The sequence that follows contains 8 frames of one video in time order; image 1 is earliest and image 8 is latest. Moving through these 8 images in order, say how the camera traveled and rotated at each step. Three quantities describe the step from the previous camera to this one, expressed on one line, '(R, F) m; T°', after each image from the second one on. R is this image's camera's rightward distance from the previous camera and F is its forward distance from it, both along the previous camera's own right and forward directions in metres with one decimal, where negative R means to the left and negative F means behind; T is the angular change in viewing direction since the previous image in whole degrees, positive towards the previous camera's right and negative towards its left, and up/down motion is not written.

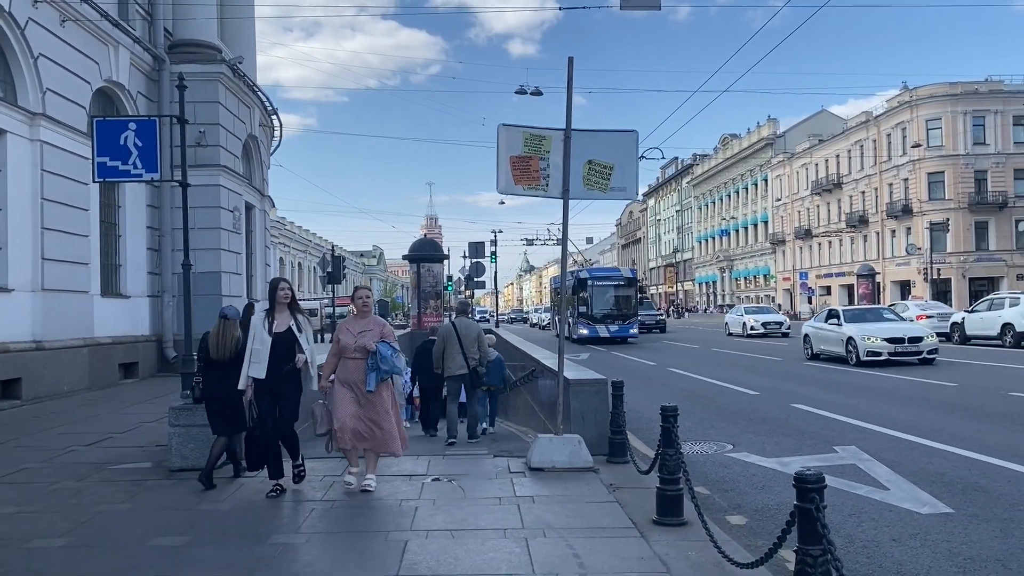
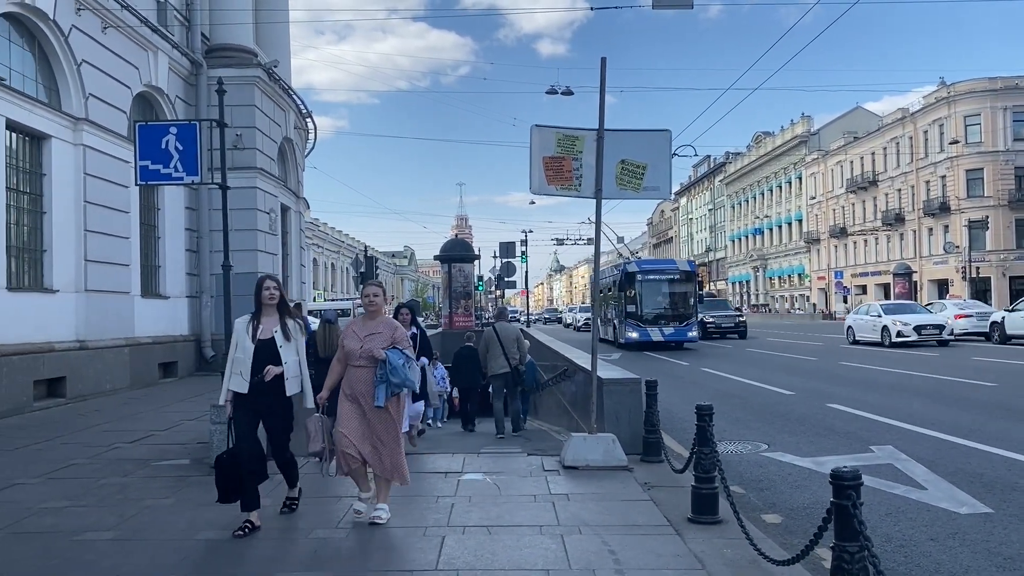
(0.0, -0.1) m; -2°
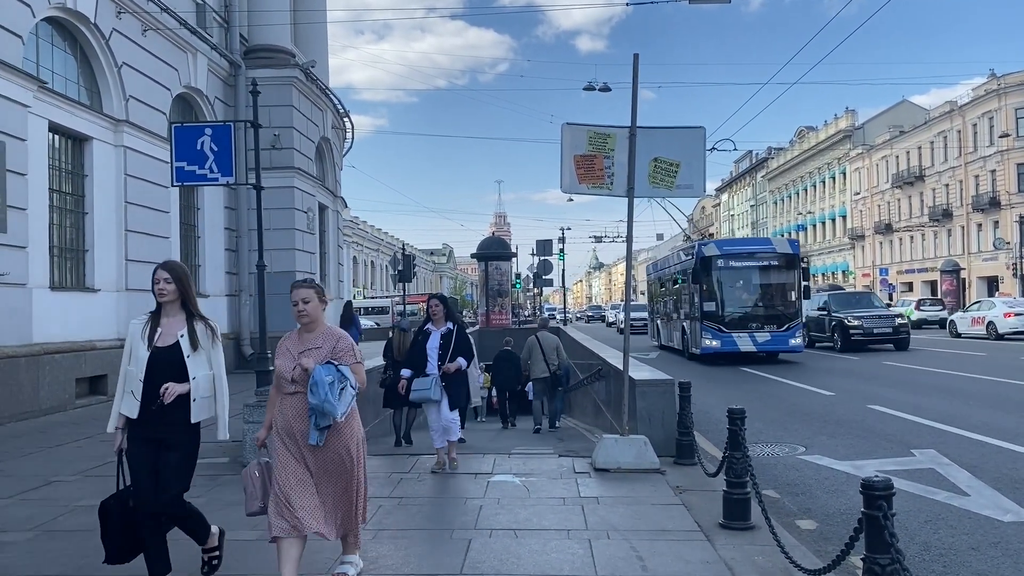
(+0.1, +0.1) m; -3°
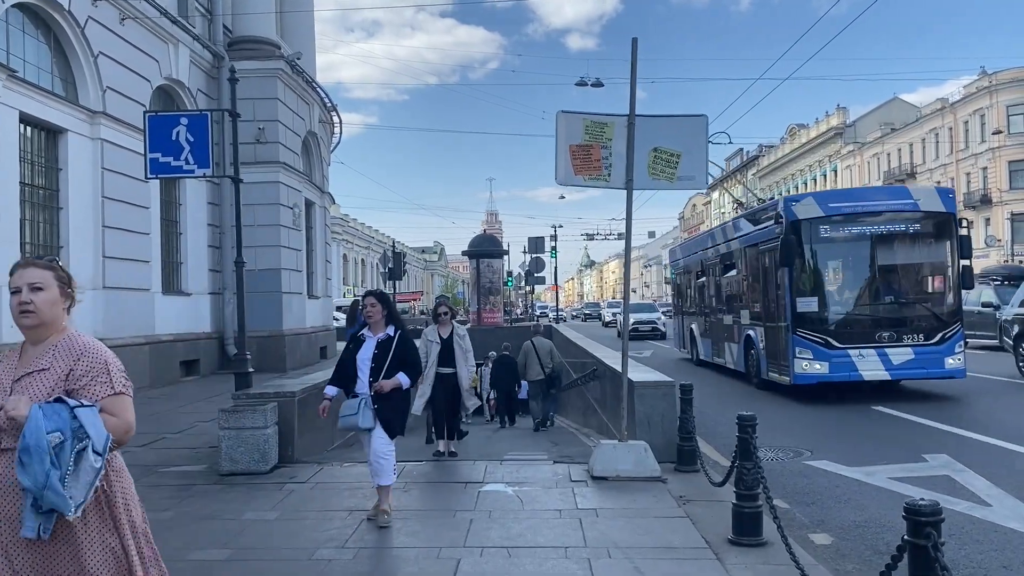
(0.0, +0.5) m; +1°
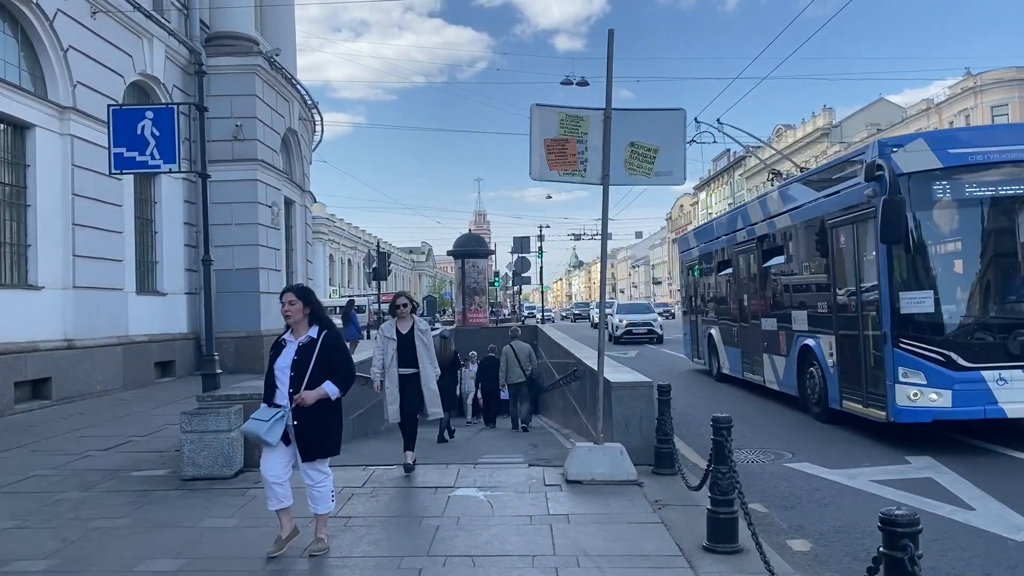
(+0.1, +0.2) m; +1°
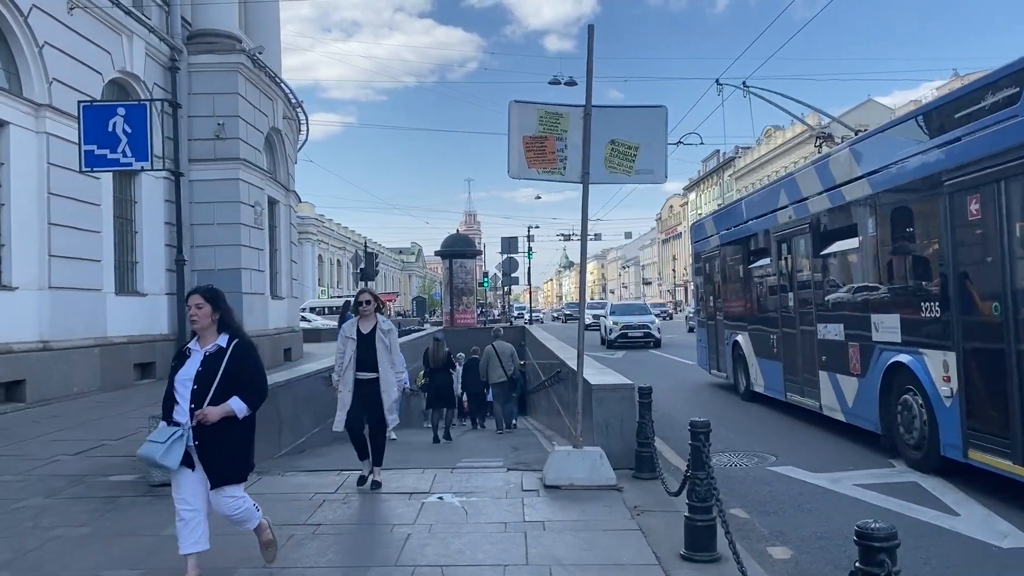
(+0.1, +0.2) m; +1°
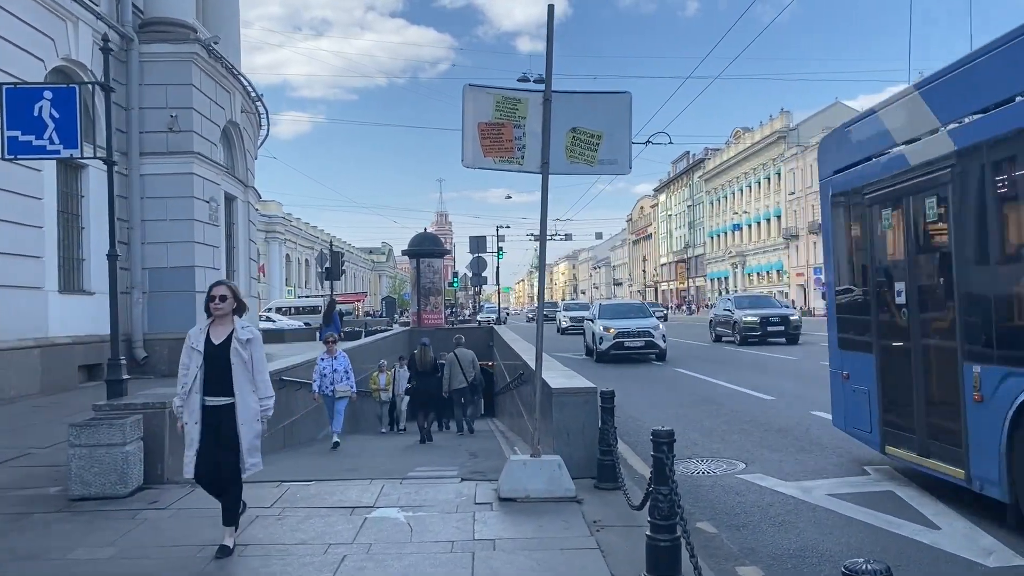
(+0.1, +0.5) m; +2°
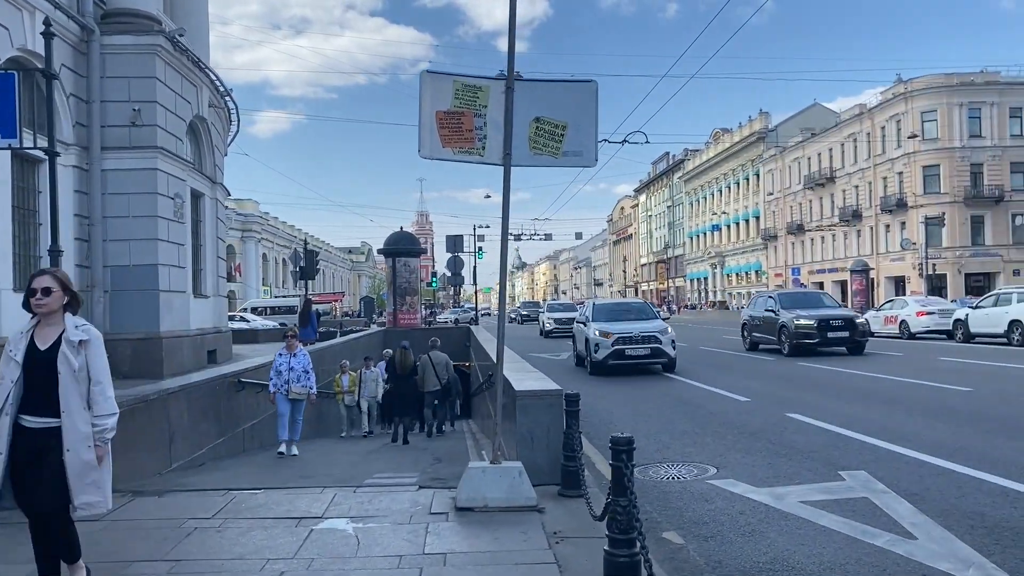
(+0.2, +0.3) m; +1°
